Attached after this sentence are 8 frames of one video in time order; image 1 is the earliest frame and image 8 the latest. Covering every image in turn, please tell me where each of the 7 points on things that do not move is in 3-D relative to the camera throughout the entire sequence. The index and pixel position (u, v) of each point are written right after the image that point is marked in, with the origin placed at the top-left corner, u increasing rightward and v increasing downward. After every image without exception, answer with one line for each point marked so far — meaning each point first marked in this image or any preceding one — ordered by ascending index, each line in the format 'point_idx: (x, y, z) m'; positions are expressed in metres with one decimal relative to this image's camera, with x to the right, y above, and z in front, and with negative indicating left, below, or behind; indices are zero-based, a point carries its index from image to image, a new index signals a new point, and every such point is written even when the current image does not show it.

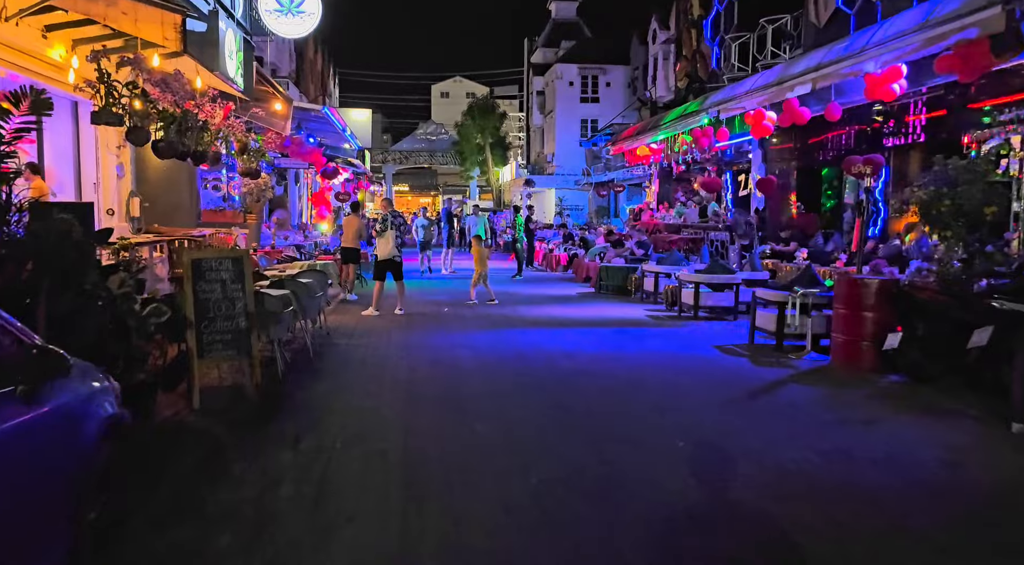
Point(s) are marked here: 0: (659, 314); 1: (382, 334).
0: (+2.3, -0.5, +12.0) m
1: (-1.6, -0.7, +9.8) m
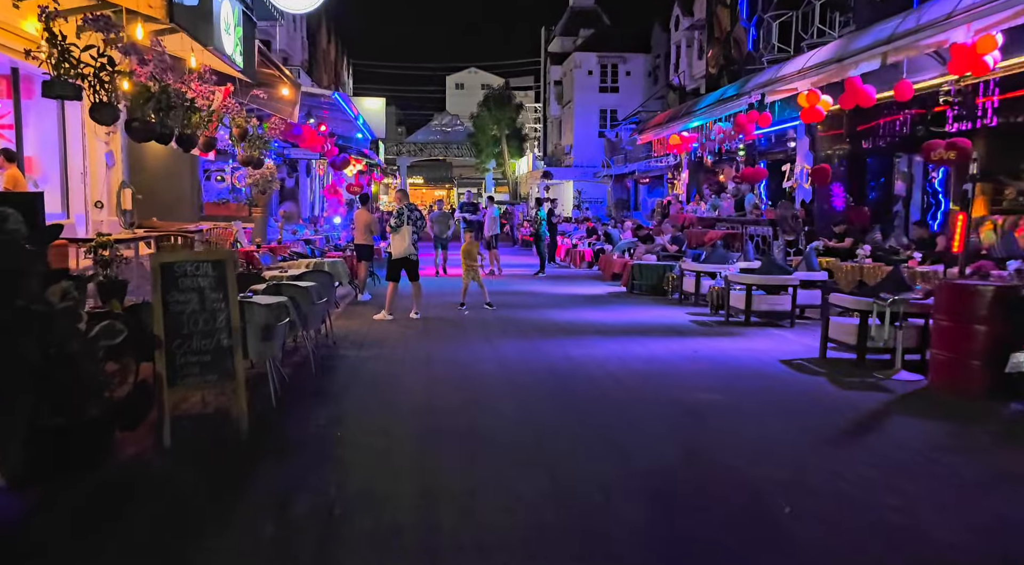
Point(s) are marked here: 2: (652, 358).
0: (+2.7, -0.5, +10.8) m
1: (-1.3, -0.7, +8.6) m
2: (+1.4, -0.8, +7.8) m
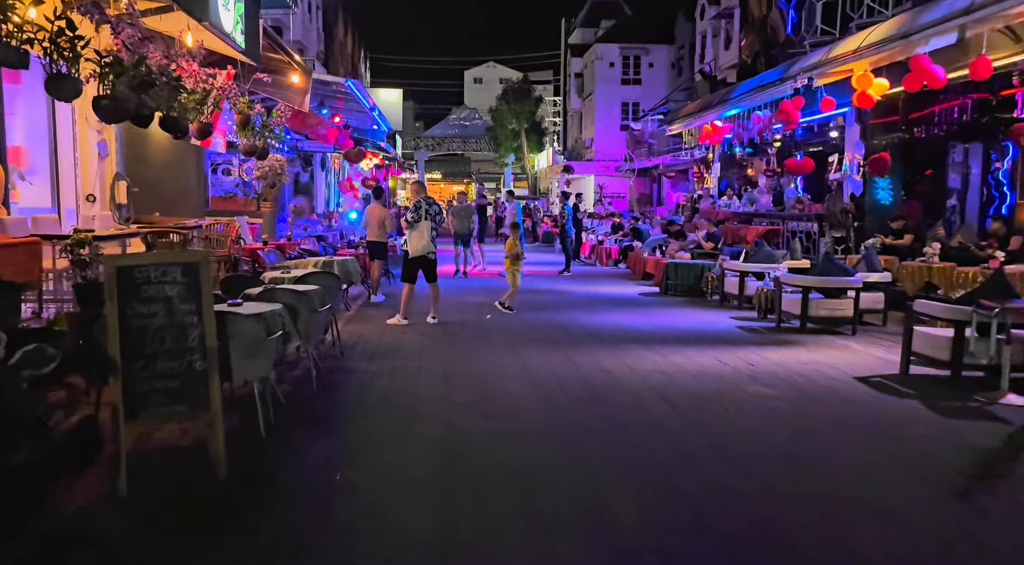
0: (+3.0, -0.5, +9.8) m
1: (-1.0, -0.7, +7.7) m
2: (+1.7, -0.8, +6.8) m
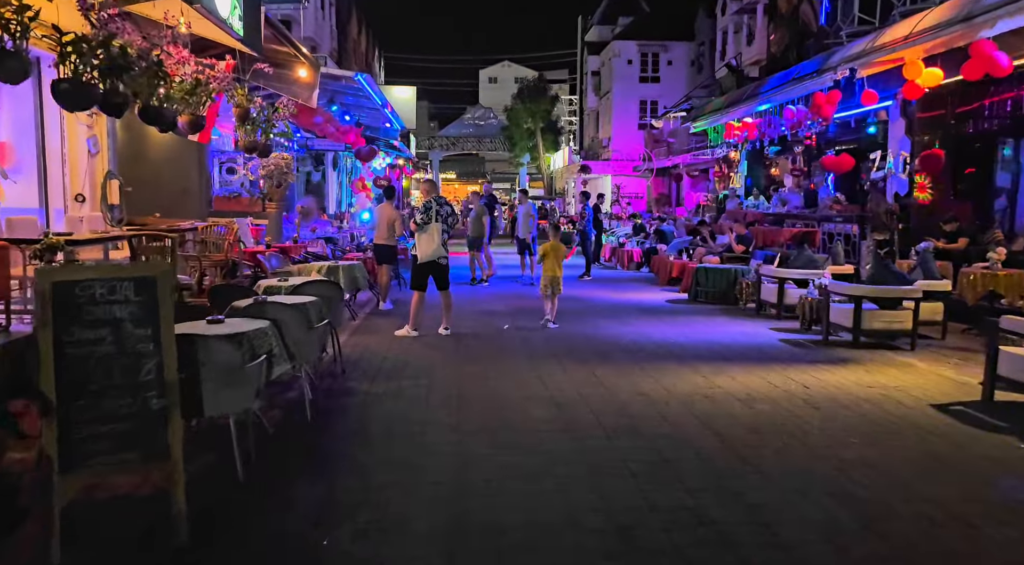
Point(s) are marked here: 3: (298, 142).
0: (+3.2, -0.6, +8.9) m
1: (-0.8, -0.8, +6.9) m
2: (+1.8, -0.9, +5.9) m
3: (-5.1, +3.4, +18.8) m
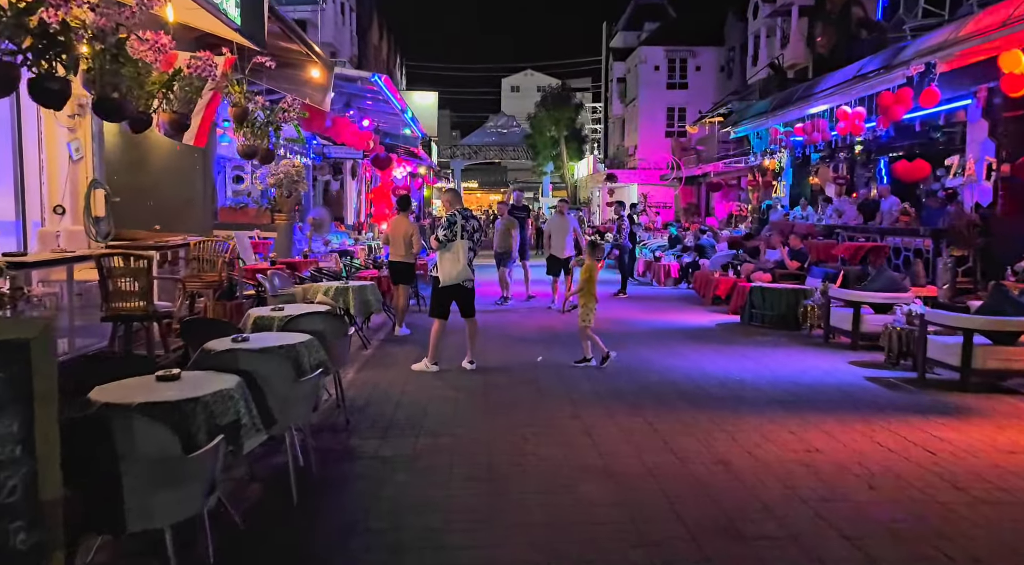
0: (+3.6, -0.9, +7.5) m
1: (-0.5, -1.0, +5.6) m
2: (+2.1, -1.1, +4.6) m
3: (-4.5, +3.0, +17.7) m
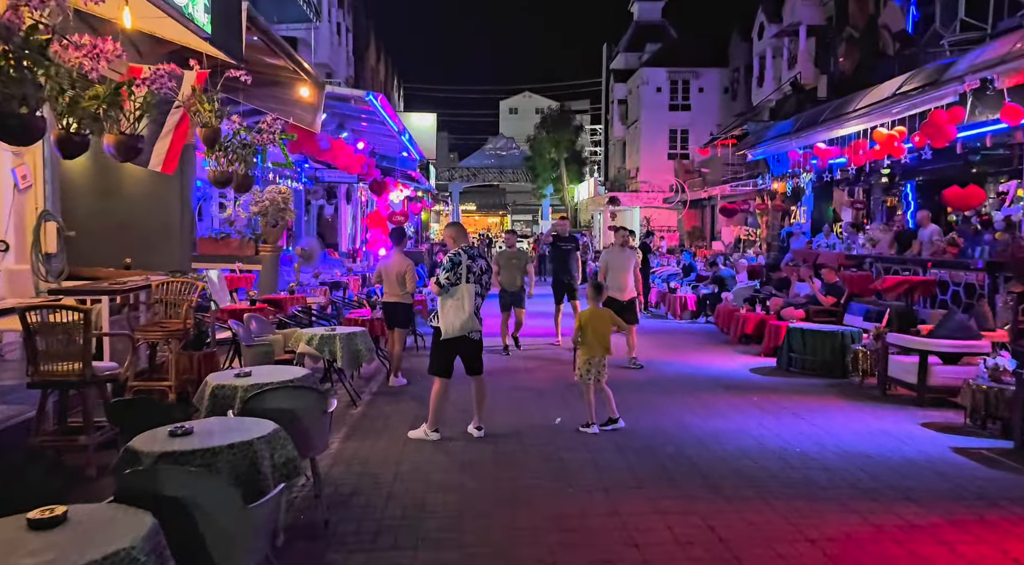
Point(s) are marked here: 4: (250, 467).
0: (+3.7, -1.3, +6.3) m
1: (-0.4, -1.4, +4.4) m
2: (+2.2, -1.4, +3.4) m
3: (-4.4, +2.3, +16.6) m
4: (-1.2, -0.8, +3.5) m
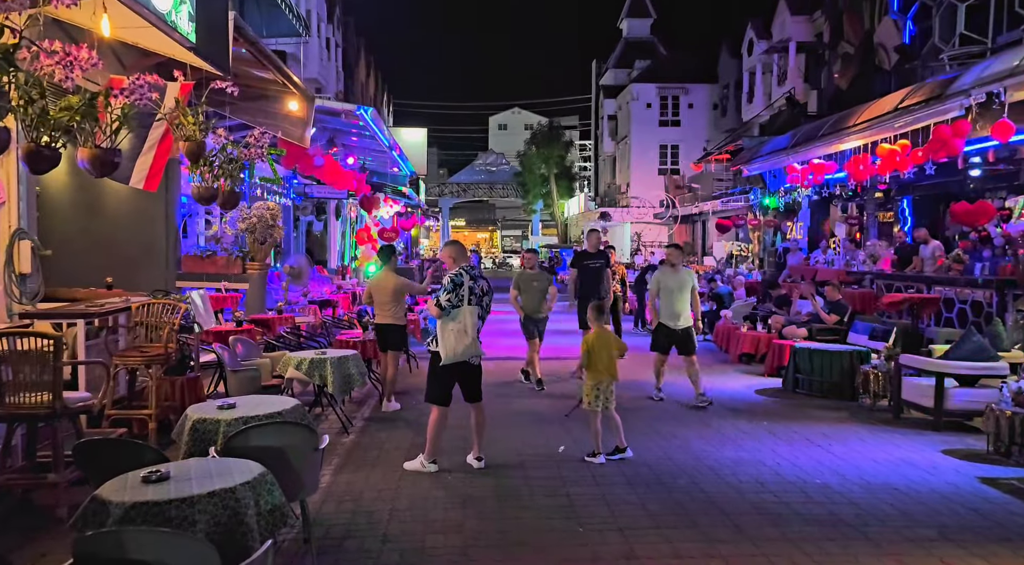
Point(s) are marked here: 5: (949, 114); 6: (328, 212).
0: (+3.7, -1.4, +6.0) m
1: (-0.3, -1.5, +4.0) m
2: (+2.3, -1.5, +3.1) m
3: (-4.5, +2.0, +16.2) m
4: (-1.1, -0.9, +3.1) m
5: (+5.9, +2.3, +10.5) m
6: (-4.5, +1.7, +19.1) m
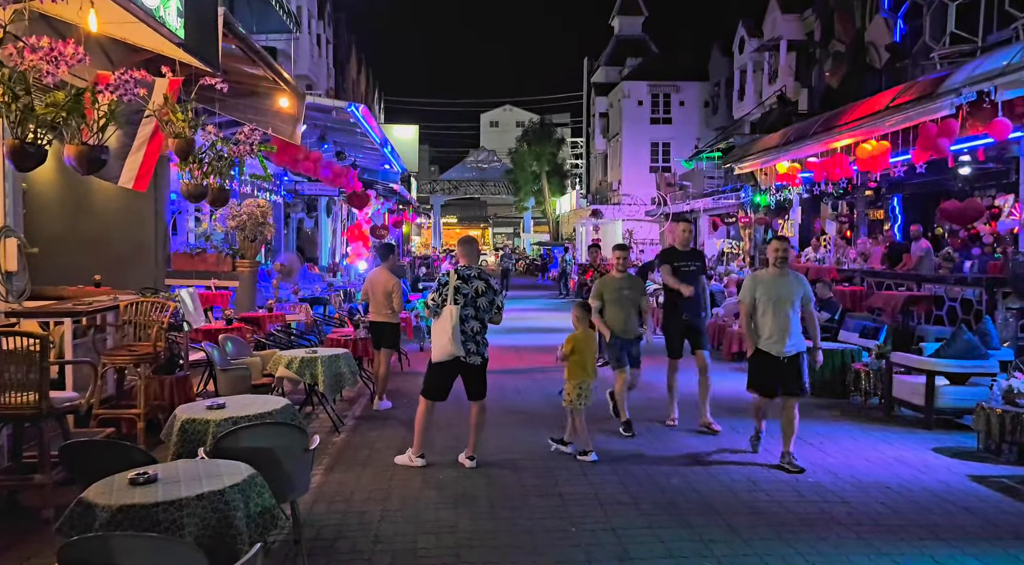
0: (+3.6, -1.4, +6.0) m
1: (-0.4, -1.5, +4.0) m
2: (+2.3, -1.5, +3.1) m
3: (-4.7, +2.0, +16.1) m
4: (-1.2, -0.9, +3.1) m
5: (+5.8, +2.3, +10.5) m
6: (-4.8, +1.8, +19.0) m
